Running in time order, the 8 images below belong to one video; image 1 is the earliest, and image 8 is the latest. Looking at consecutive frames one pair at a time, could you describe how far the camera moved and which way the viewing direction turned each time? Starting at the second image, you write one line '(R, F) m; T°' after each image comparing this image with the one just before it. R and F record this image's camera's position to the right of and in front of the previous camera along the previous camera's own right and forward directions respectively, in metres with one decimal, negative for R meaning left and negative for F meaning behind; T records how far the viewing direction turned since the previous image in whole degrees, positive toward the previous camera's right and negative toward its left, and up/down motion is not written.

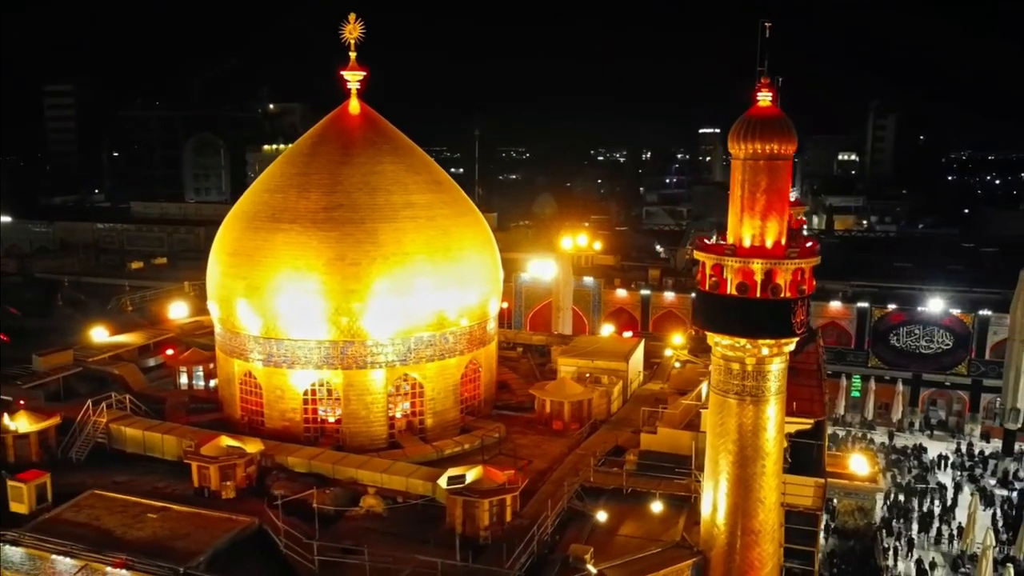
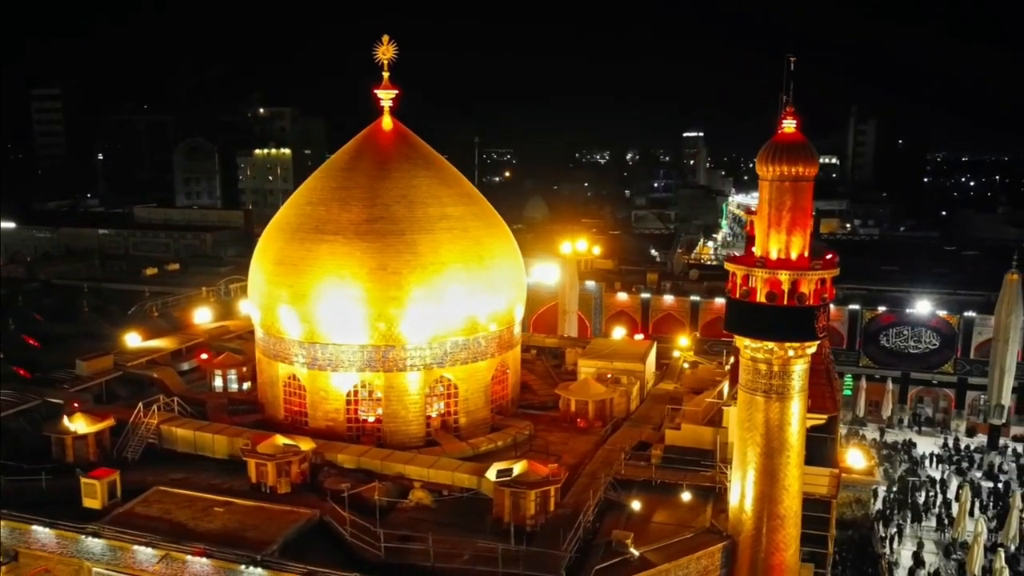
(-0.7, -0.8) m; +1°
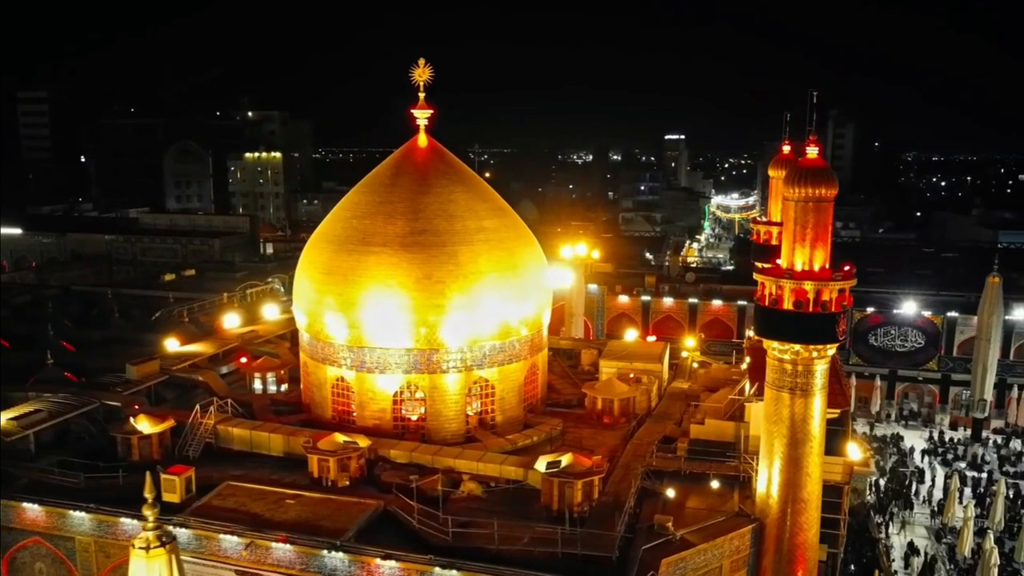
(-0.9, -0.9) m; +2°
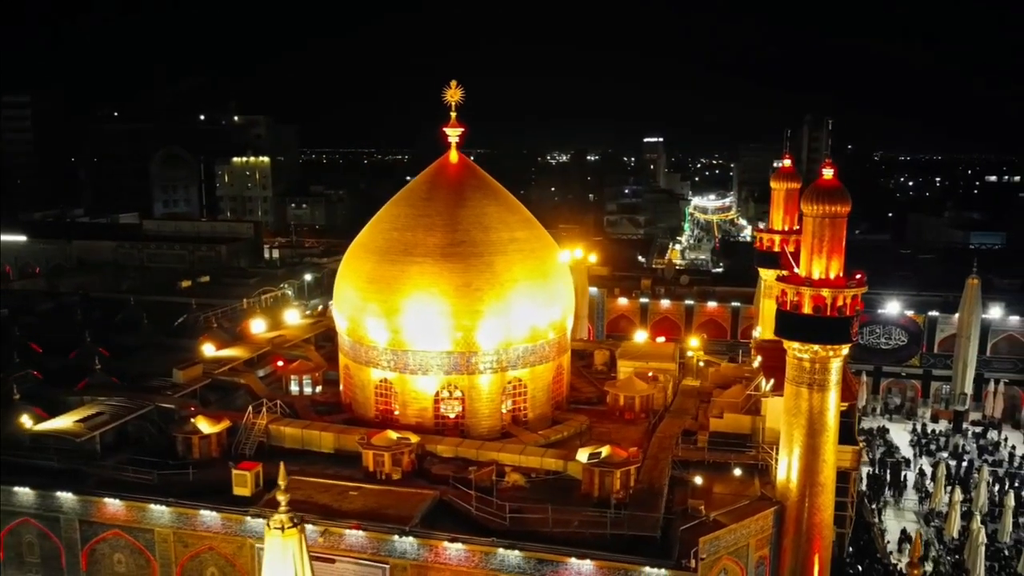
(-0.9, -1.0) m; +2°
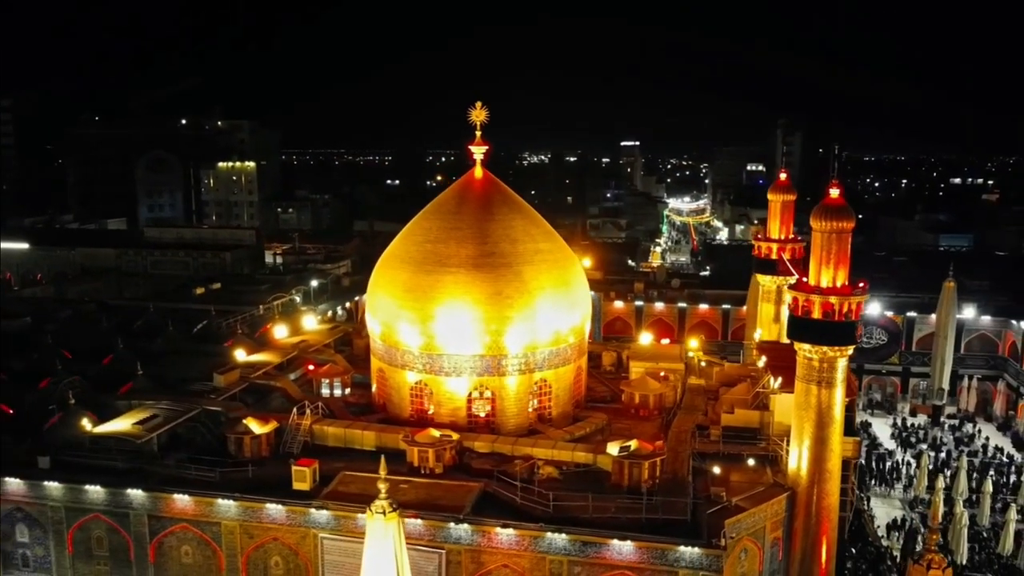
(-1.0, -1.1) m; +2°
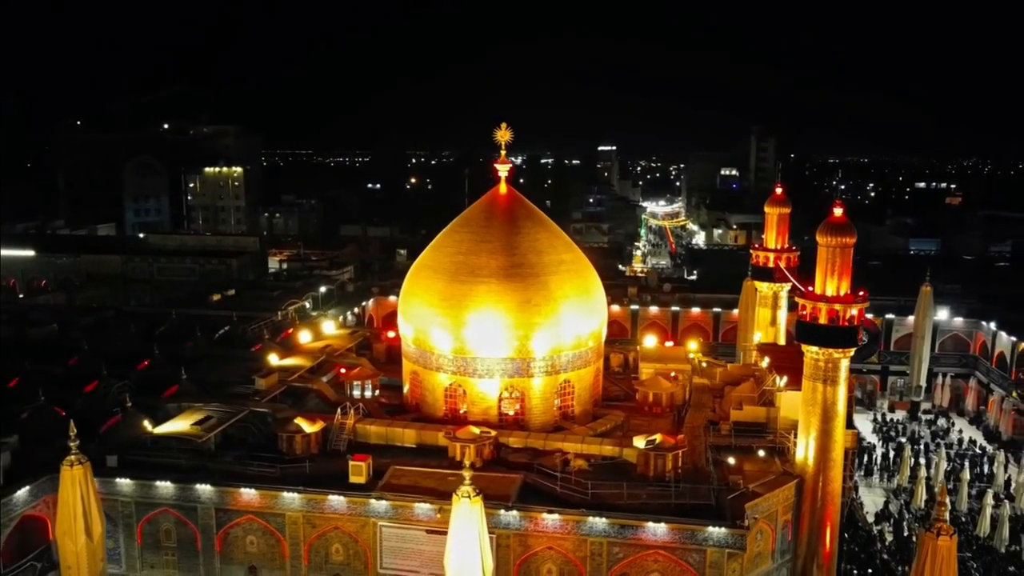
(-1.1, -1.3) m; +2°
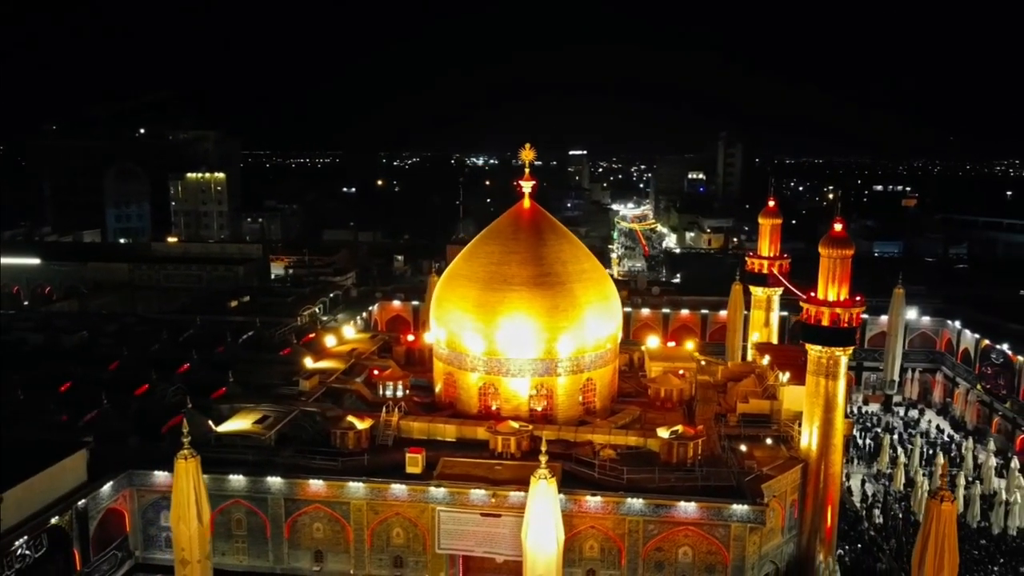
(-1.4, -1.6) m; +3°
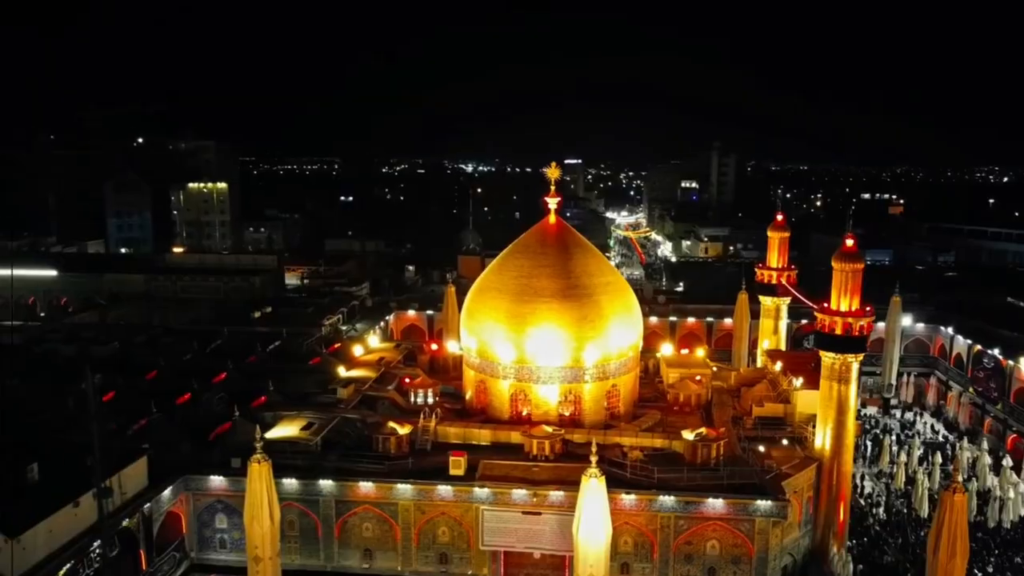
(-1.0, -1.0) m; +1°
